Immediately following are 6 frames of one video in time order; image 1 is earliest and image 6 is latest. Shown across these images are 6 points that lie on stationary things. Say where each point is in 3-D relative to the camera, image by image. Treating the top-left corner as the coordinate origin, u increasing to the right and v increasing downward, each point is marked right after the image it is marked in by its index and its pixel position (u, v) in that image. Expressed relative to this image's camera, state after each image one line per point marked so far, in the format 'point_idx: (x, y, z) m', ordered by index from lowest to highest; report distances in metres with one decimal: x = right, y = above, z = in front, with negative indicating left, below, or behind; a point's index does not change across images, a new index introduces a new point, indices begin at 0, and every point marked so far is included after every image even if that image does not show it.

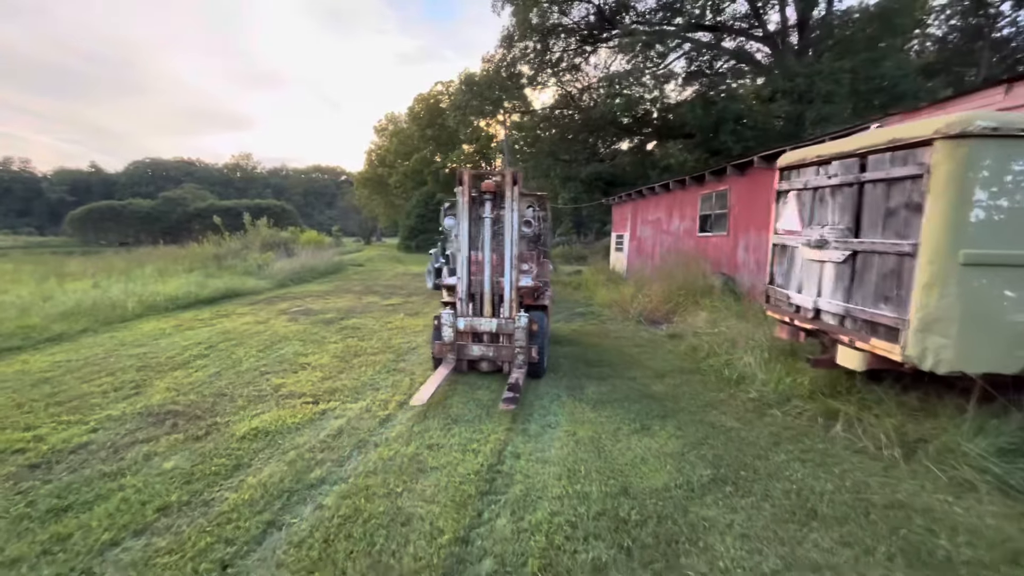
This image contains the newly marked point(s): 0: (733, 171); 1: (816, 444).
0: (+3.9, +2.1, +8.5) m
1: (+2.1, -1.1, +3.3) m
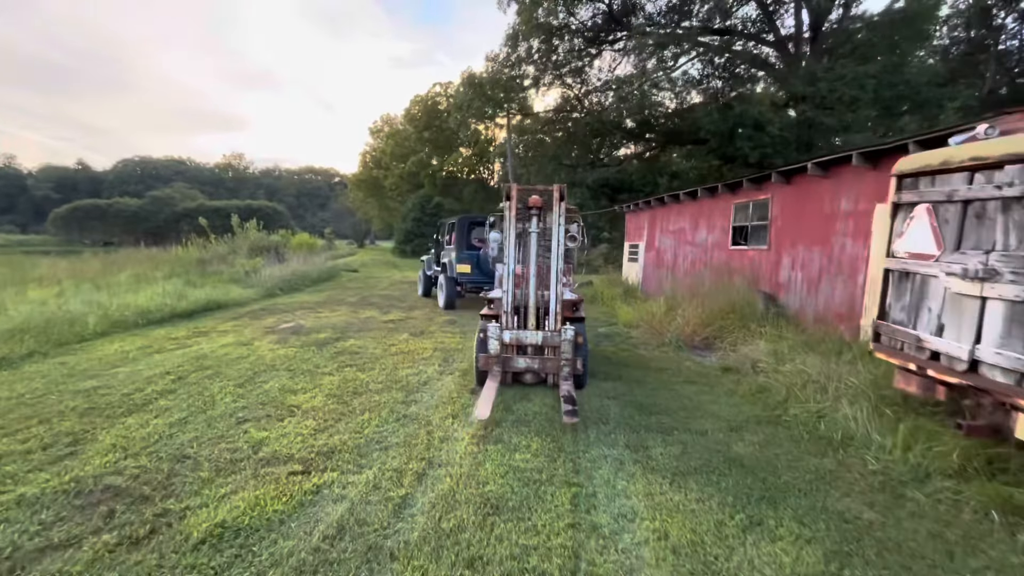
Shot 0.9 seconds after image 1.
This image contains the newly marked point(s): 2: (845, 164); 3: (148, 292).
0: (+4.3, +1.8, +7.6) m
1: (+2.5, -1.3, +2.4) m
2: (+4.6, +1.7, +6.5) m
3: (-7.2, -0.1, +9.5) m
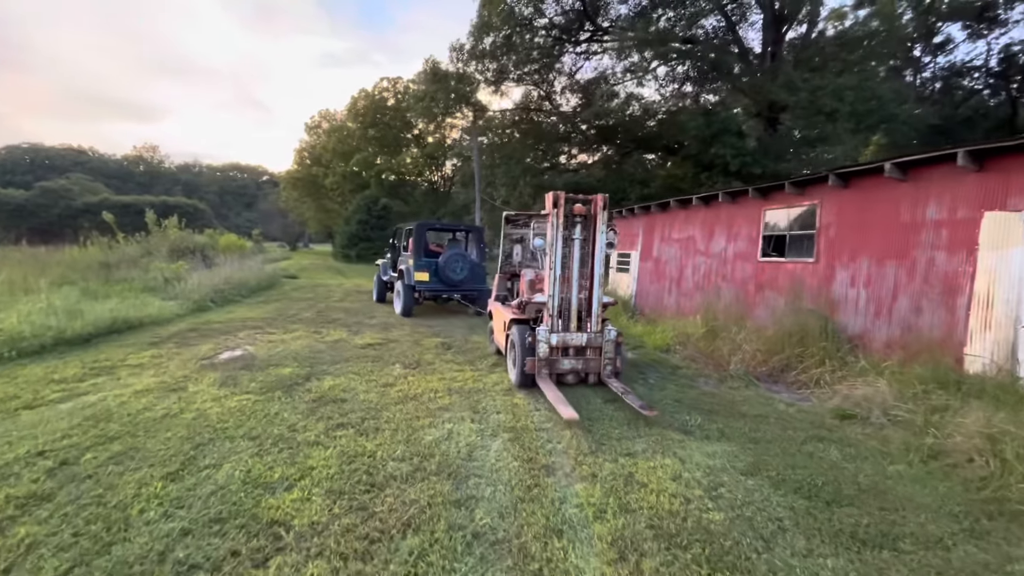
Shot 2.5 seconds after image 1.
0: (+4.5, +1.5, +6.7) m
1: (+3.4, -1.5, +1.2) m
2: (+5.0, +1.5, +5.5) m
3: (-7.1, -0.3, +7.0) m
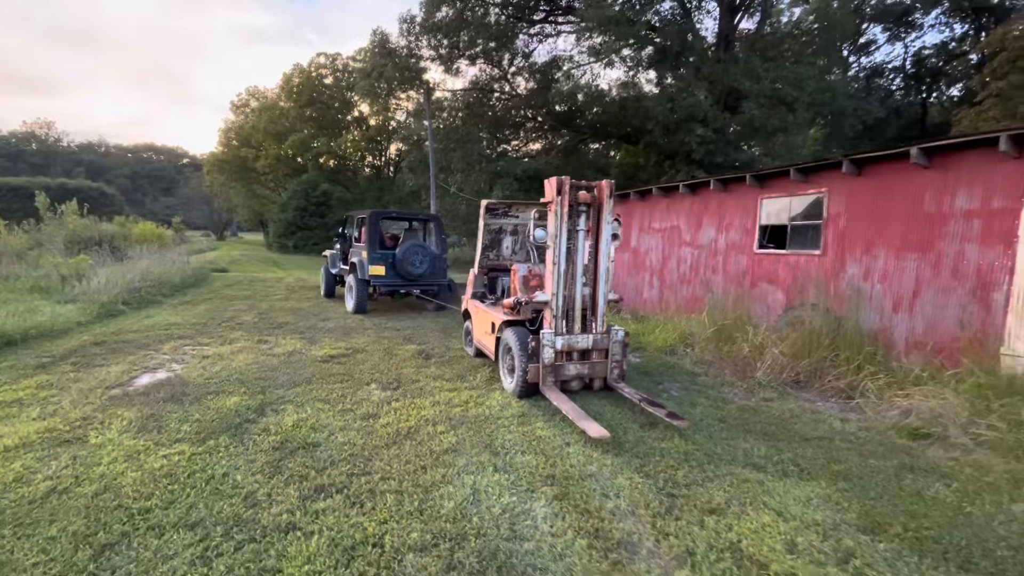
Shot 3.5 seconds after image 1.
0: (+4.4, +1.6, +6.2) m
1: (+3.9, -1.6, +0.7) m
2: (+4.9, +1.5, +5.2) m
3: (-7.2, -0.4, +5.2) m
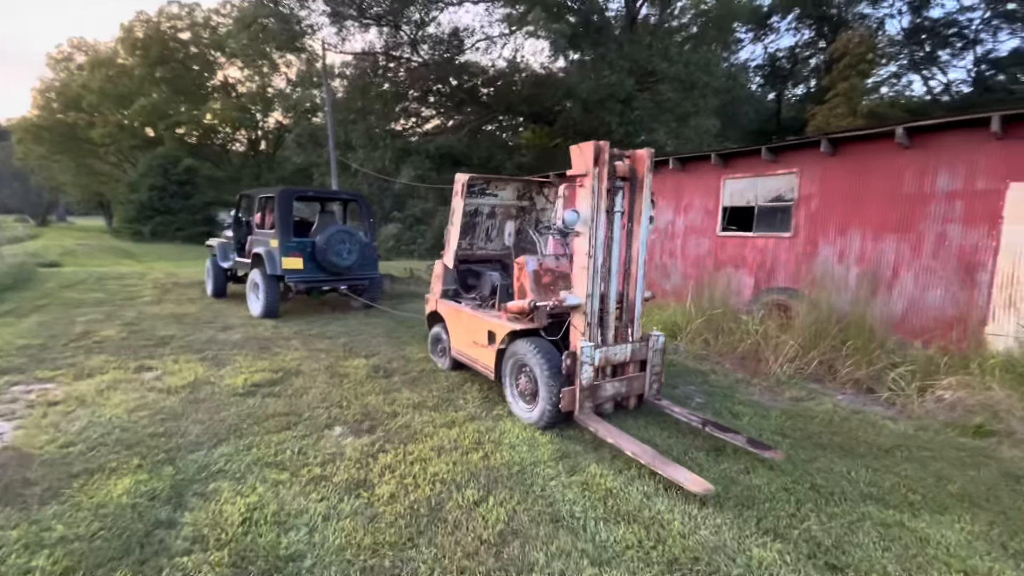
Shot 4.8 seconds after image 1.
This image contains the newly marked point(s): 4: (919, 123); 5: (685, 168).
0: (+3.9, +1.8, +6.0) m
1: (+4.9, -1.5, +0.7) m
2: (+4.7, +1.7, +5.2) m
3: (-7.0, -0.6, +2.5) m
4: (+4.4, +1.8, +5.2) m
5: (+2.9, +2.0, +7.8) m
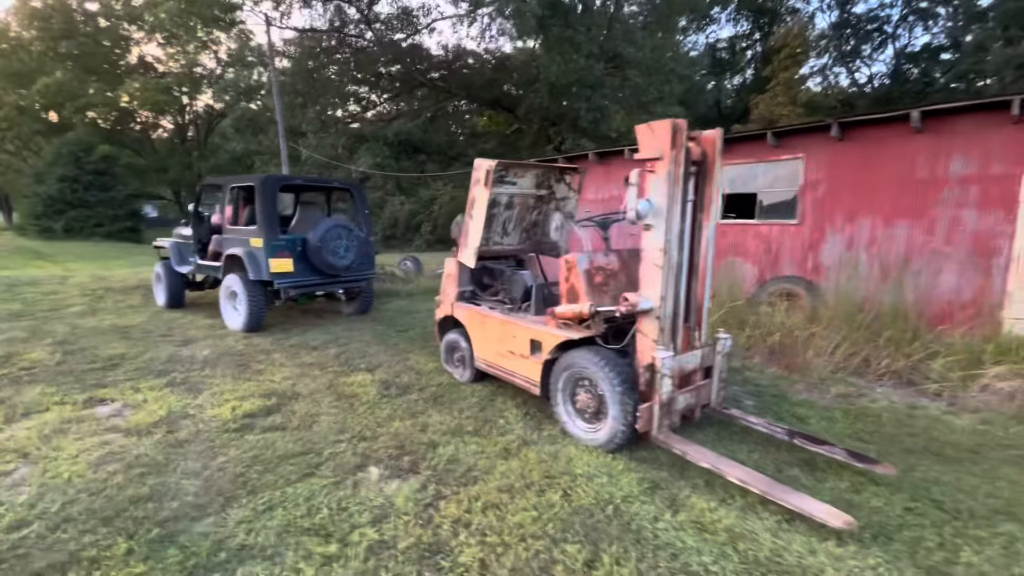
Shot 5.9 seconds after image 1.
0: (+4.0, +1.9, +5.9) m
1: (+5.6, -1.5, +0.8) m
2: (+4.9, +1.9, +5.1) m
3: (-6.5, -0.9, +1.3) m
4: (+4.6, +2.0, +5.1) m
5: (+2.7, +2.1, +7.6) m
